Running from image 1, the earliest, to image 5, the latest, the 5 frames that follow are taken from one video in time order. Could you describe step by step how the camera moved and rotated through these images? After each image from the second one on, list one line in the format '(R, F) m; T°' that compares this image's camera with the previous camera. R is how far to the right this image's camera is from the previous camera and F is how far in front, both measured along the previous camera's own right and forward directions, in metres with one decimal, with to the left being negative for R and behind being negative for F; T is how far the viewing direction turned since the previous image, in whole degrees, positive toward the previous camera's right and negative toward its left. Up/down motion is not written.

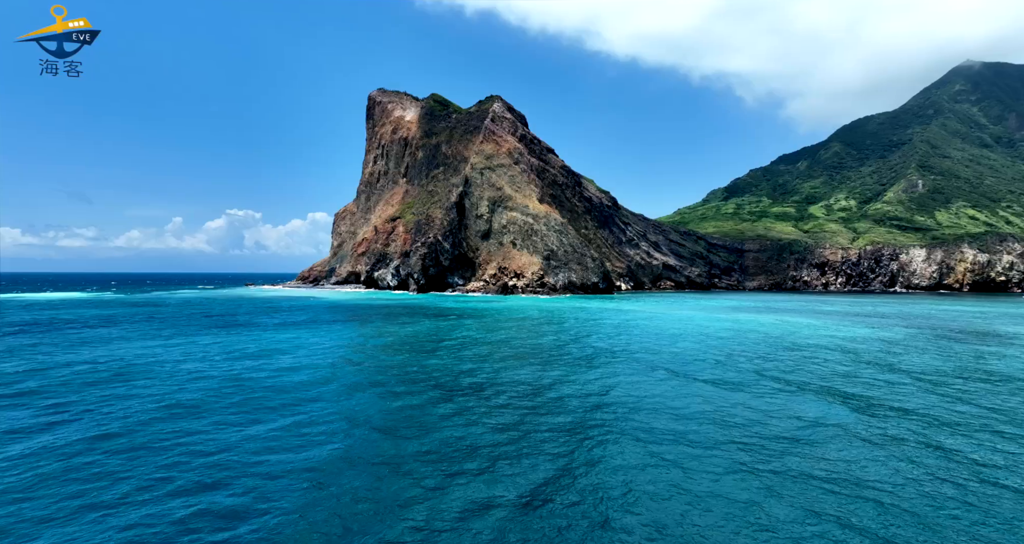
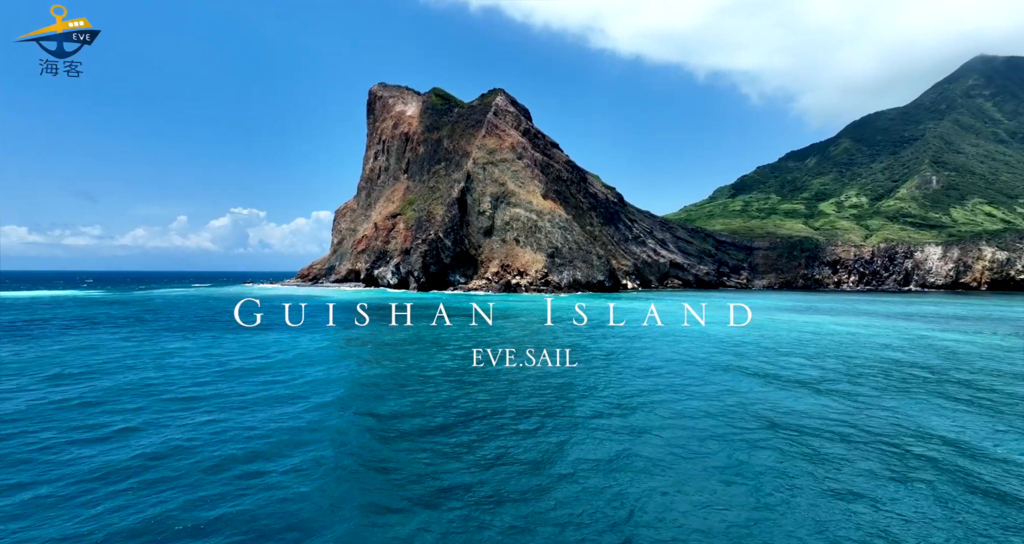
(0.0, +1.9) m; 0°
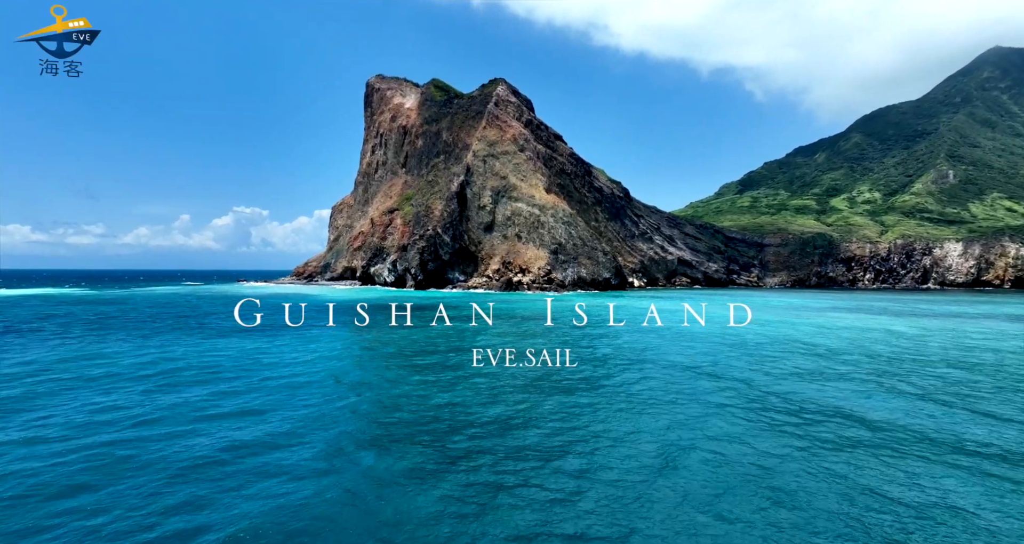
(+0.1, +2.8) m; 0°
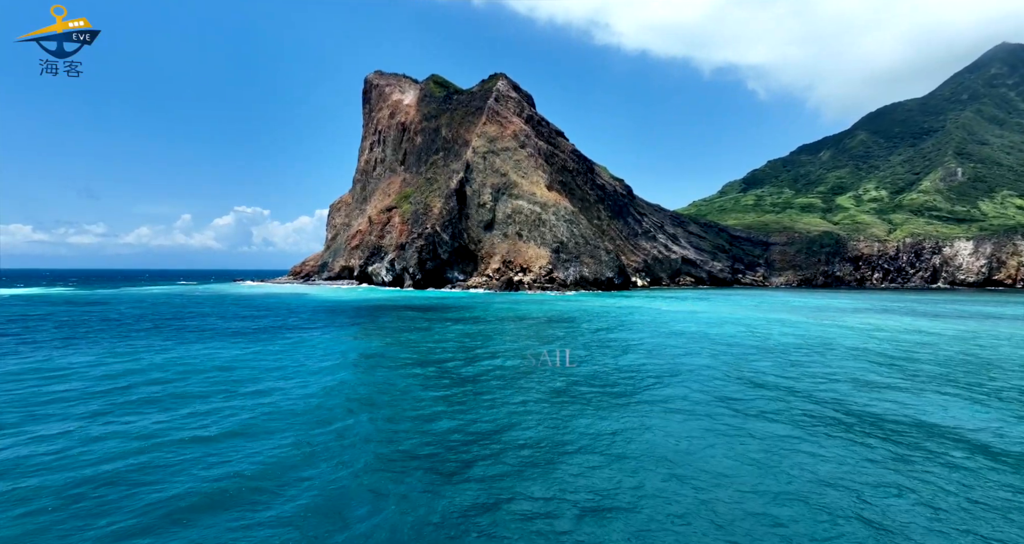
(+0.1, +1.4) m; 0°
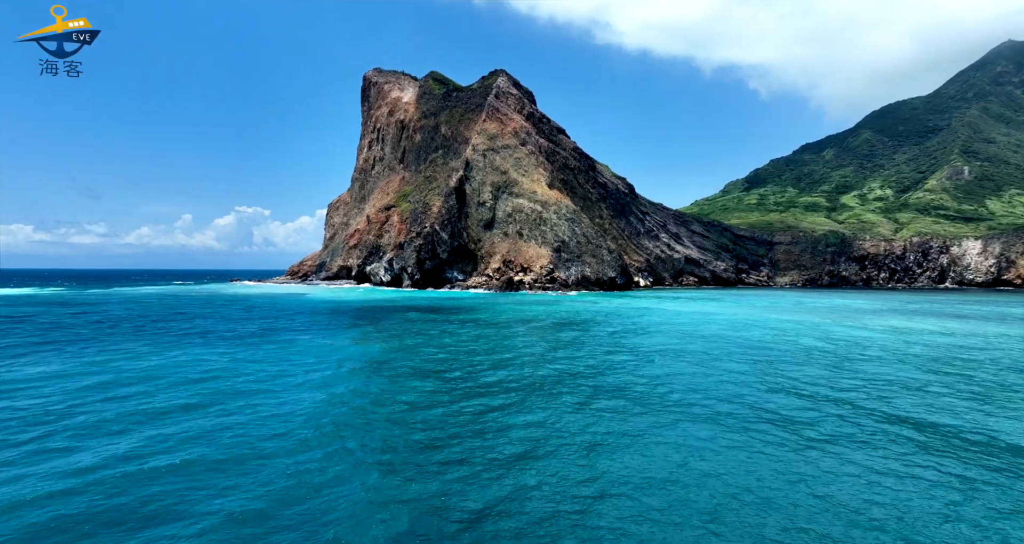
(0.0, +1.1) m; 0°
